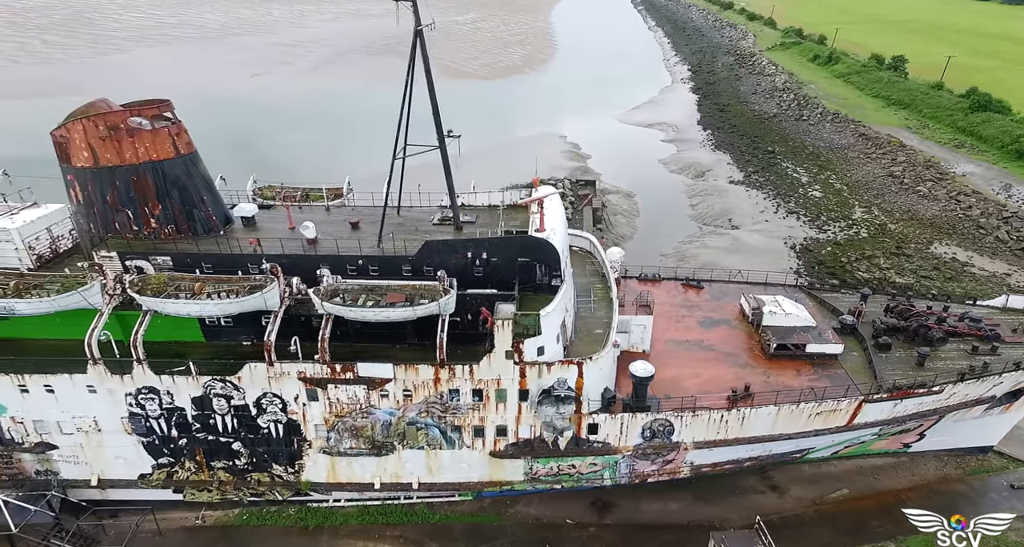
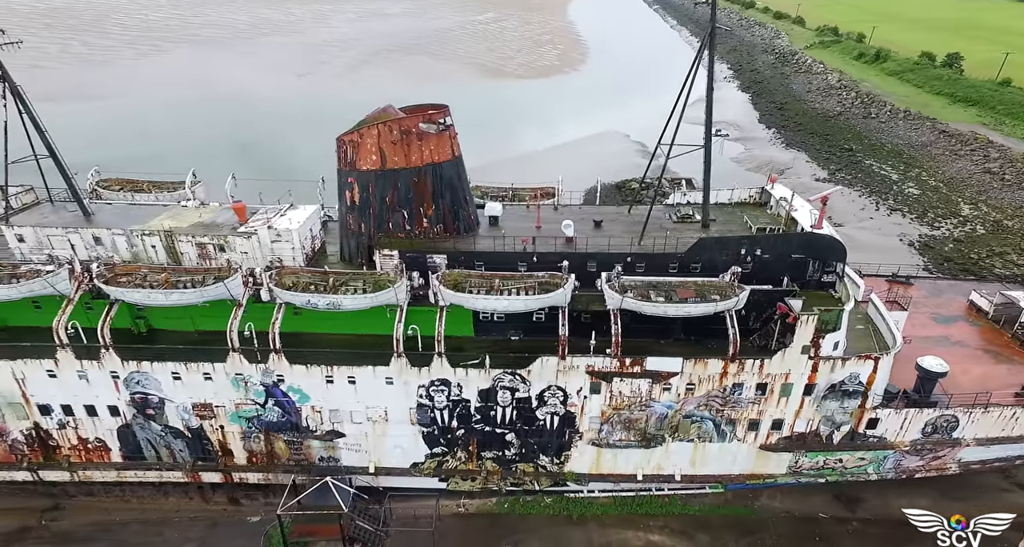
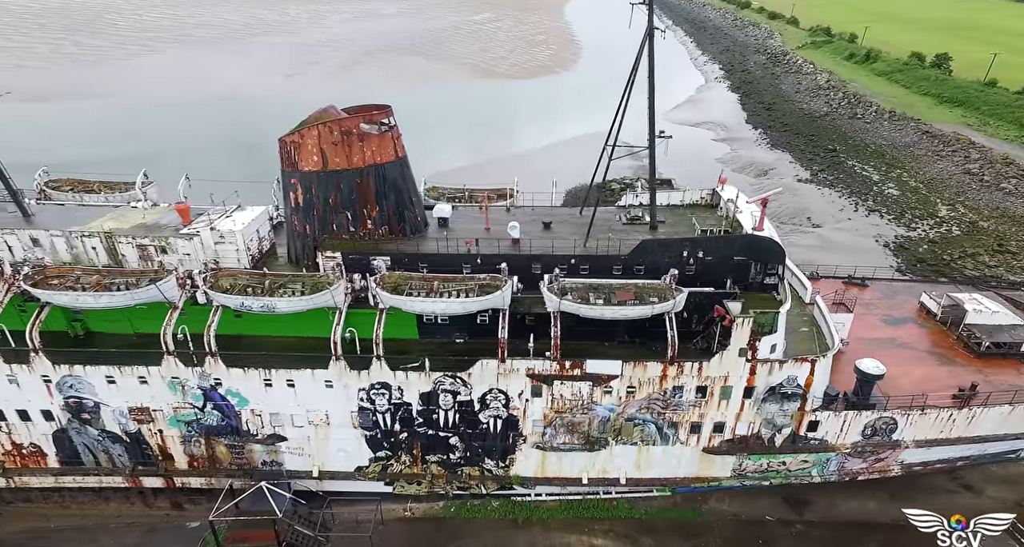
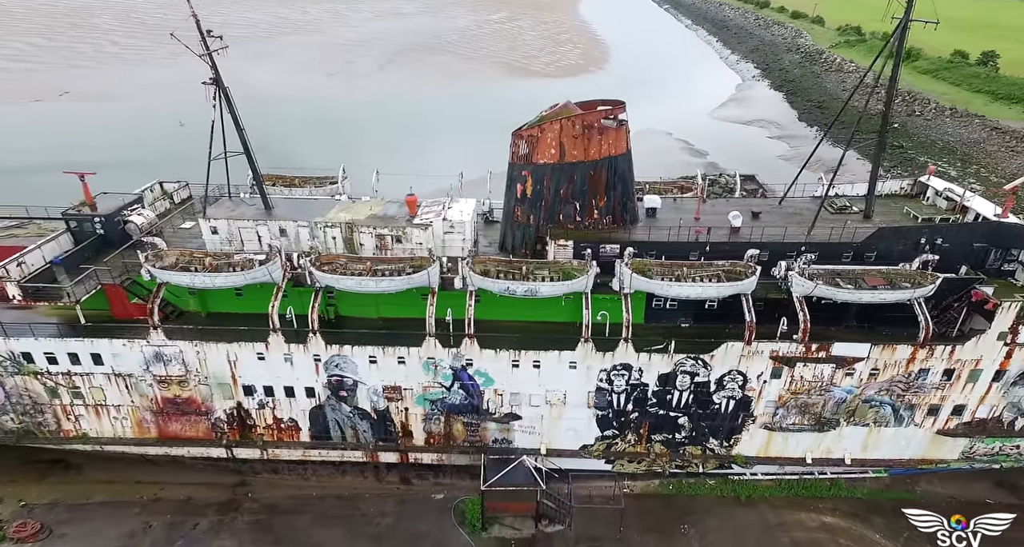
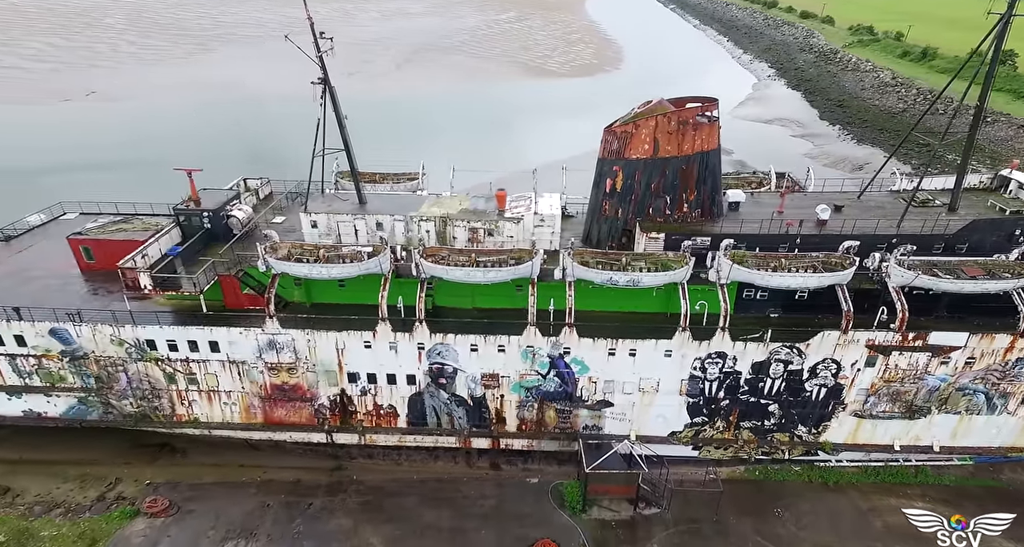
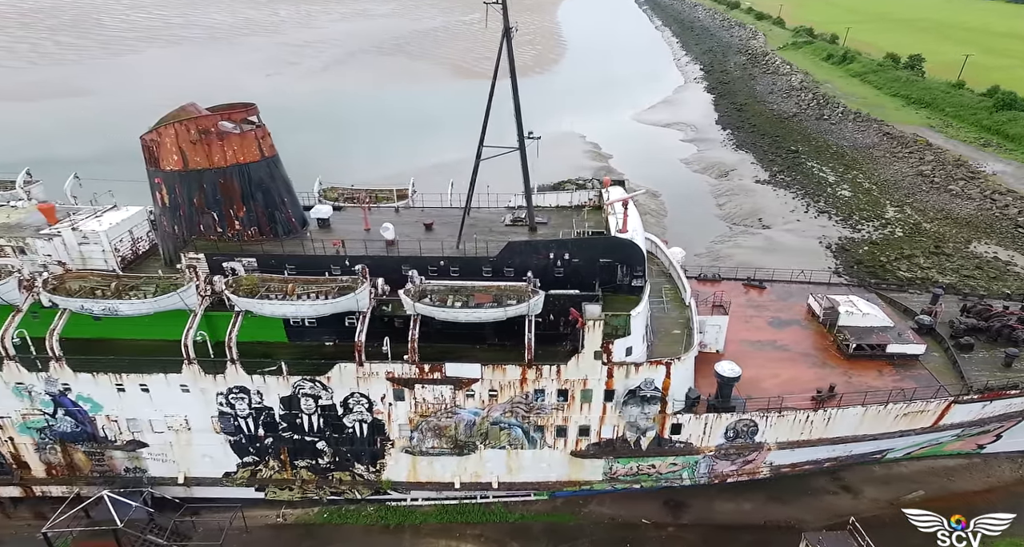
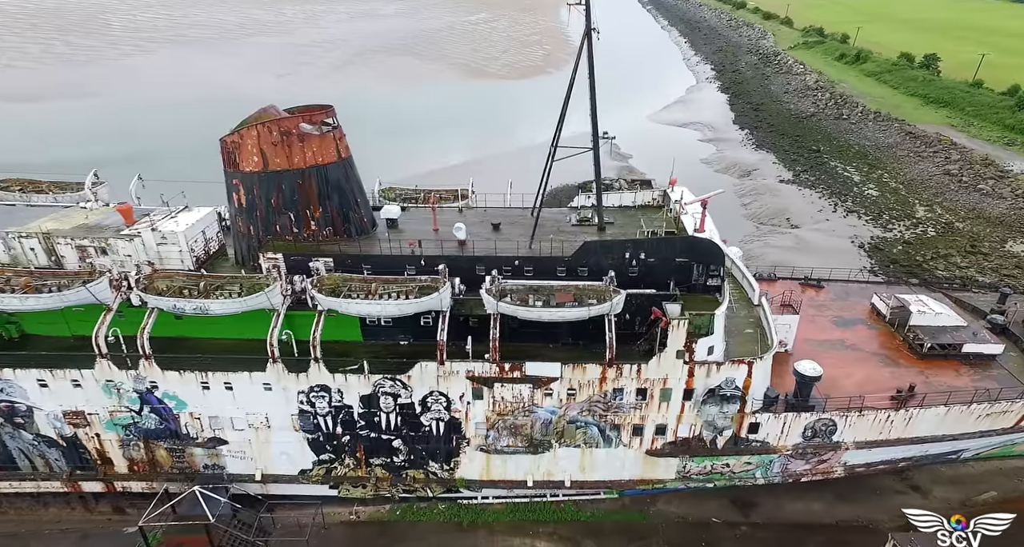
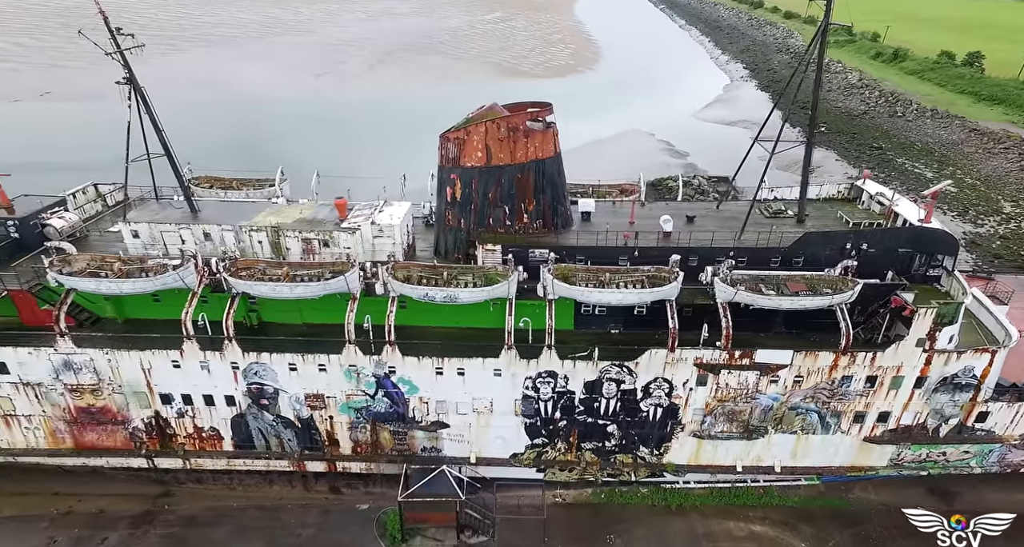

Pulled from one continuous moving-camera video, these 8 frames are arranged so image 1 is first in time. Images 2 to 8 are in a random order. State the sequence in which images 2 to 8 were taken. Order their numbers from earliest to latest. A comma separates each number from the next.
6, 7, 3, 2, 8, 4, 5
